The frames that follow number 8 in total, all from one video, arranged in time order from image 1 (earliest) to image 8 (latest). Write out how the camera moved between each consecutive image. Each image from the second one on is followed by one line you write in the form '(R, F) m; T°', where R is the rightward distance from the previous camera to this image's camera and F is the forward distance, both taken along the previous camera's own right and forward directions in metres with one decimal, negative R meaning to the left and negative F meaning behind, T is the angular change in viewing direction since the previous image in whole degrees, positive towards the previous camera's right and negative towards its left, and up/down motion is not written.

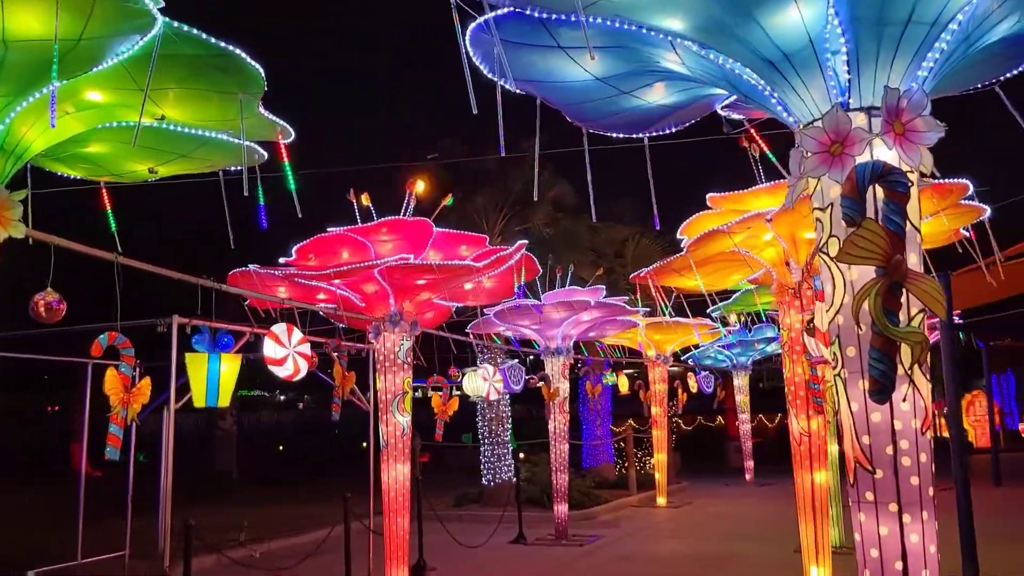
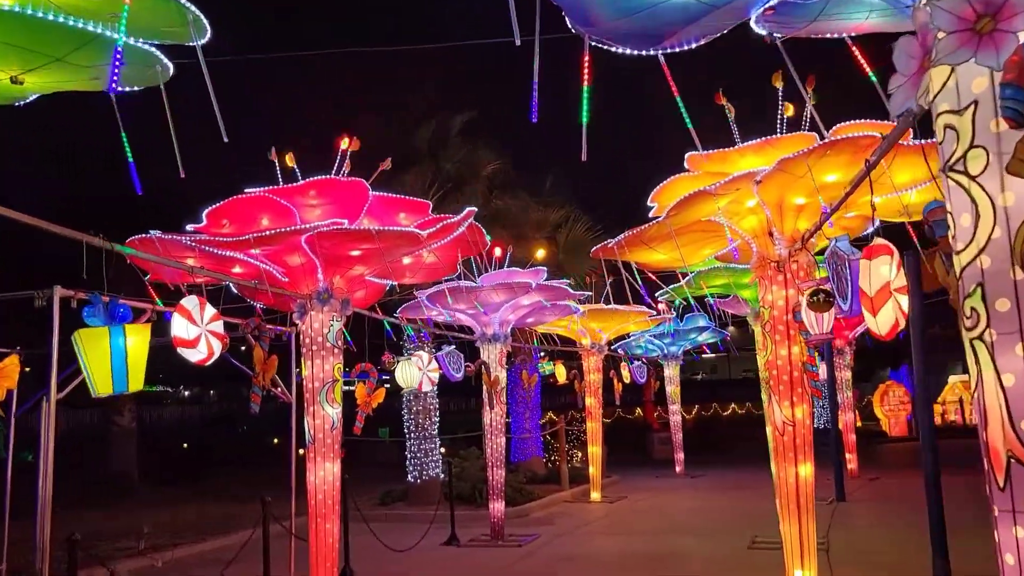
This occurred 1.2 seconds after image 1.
(-0.3, +0.9) m; +6°
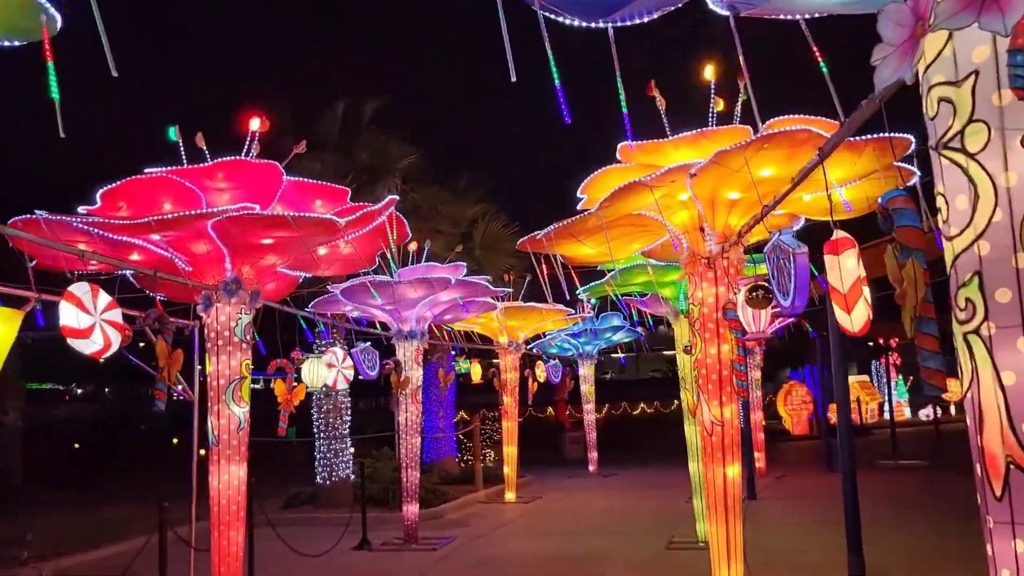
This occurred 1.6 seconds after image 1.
(-0.1, +0.3) m; +6°
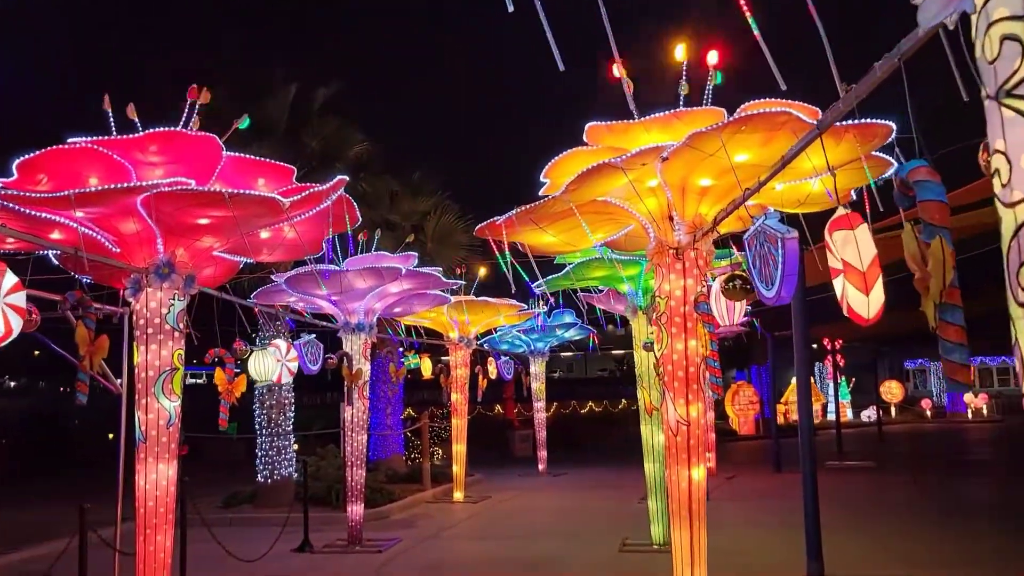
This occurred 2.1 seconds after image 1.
(0.0, +0.4) m; +3°
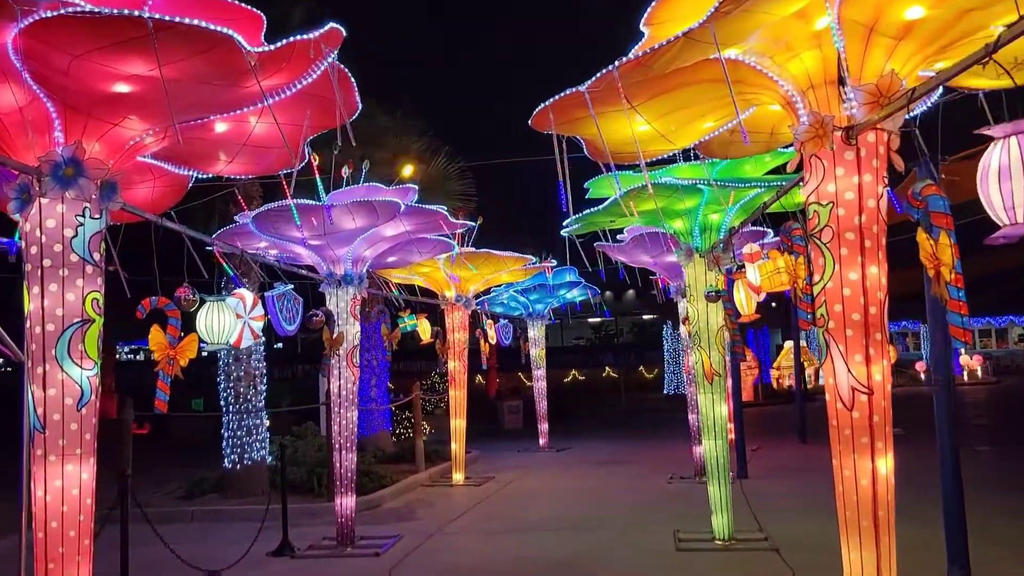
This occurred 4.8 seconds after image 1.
(-0.5, +2.1) m; +2°
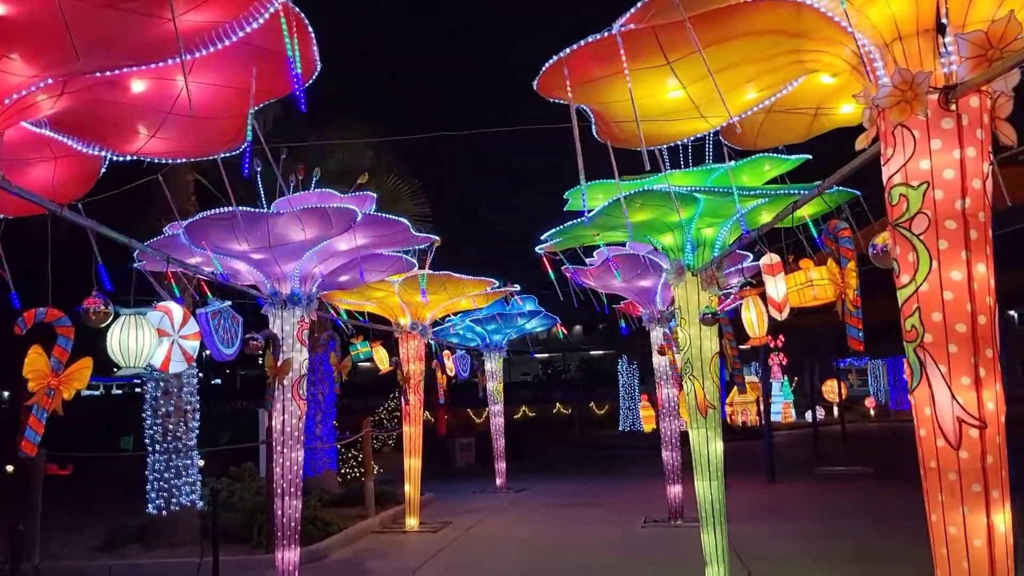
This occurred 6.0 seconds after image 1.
(-0.2, +1.0) m; +4°
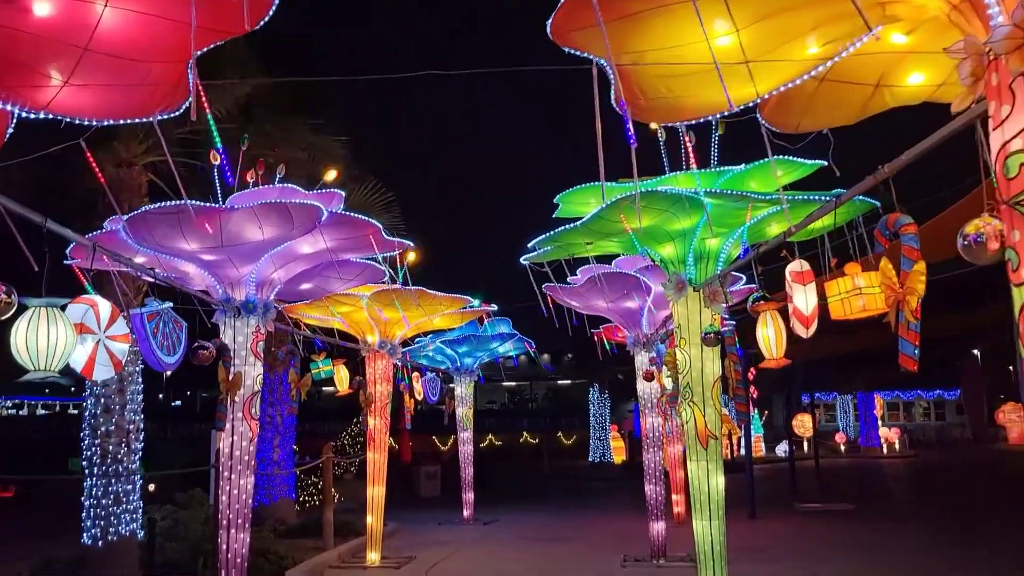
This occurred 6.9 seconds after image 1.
(-0.1, +0.8) m; +2°
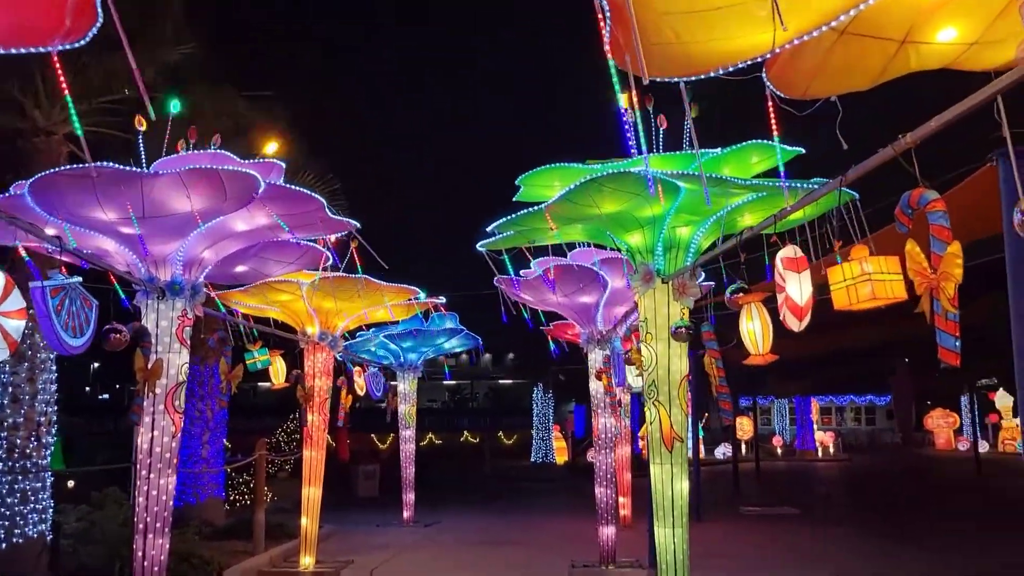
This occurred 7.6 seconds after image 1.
(-0.1, +0.5) m; +4°
